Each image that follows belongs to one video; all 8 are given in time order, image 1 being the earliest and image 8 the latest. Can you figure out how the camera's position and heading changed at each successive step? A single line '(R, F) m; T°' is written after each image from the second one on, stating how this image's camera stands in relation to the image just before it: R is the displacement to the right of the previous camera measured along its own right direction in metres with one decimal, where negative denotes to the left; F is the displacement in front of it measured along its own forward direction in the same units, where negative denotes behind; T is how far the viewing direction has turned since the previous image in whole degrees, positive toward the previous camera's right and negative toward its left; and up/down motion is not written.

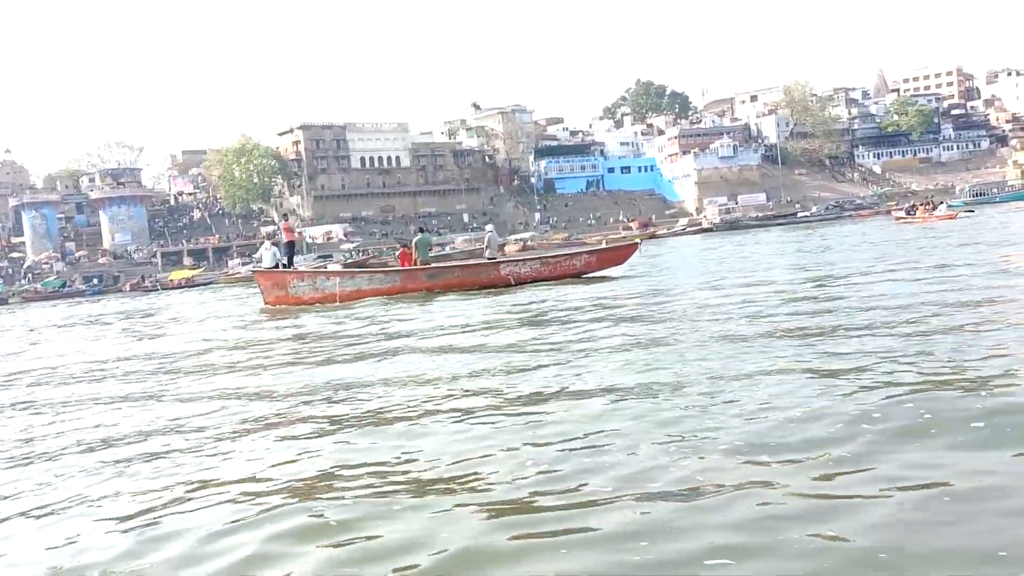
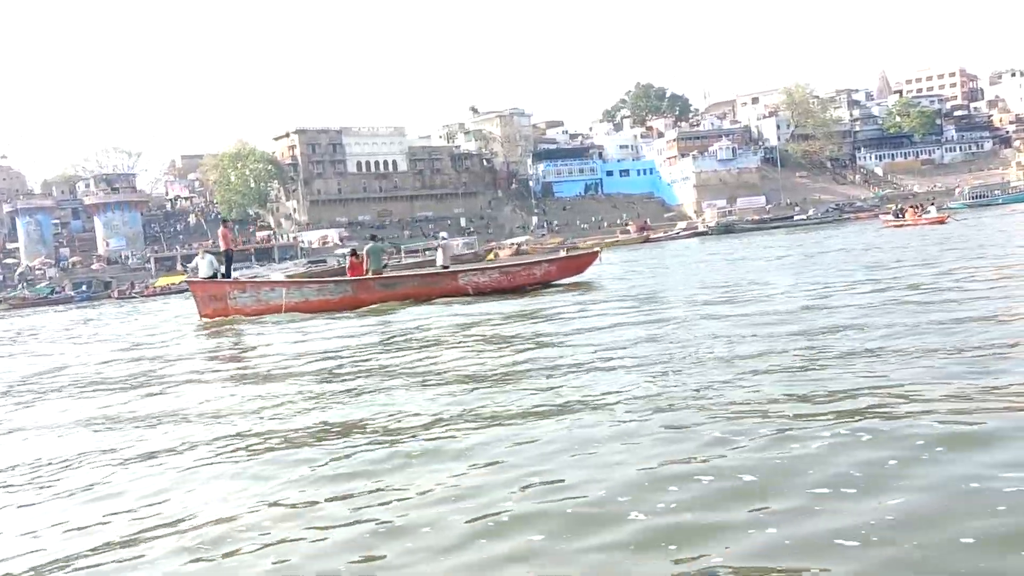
(+0.9, +0.5) m; -1°
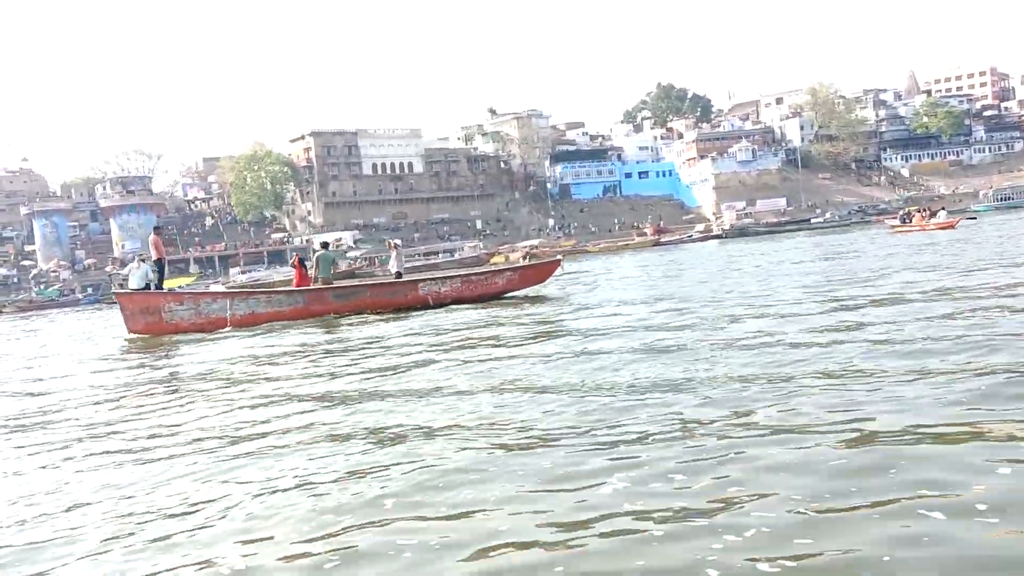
(+1.2, +0.6) m; -2°
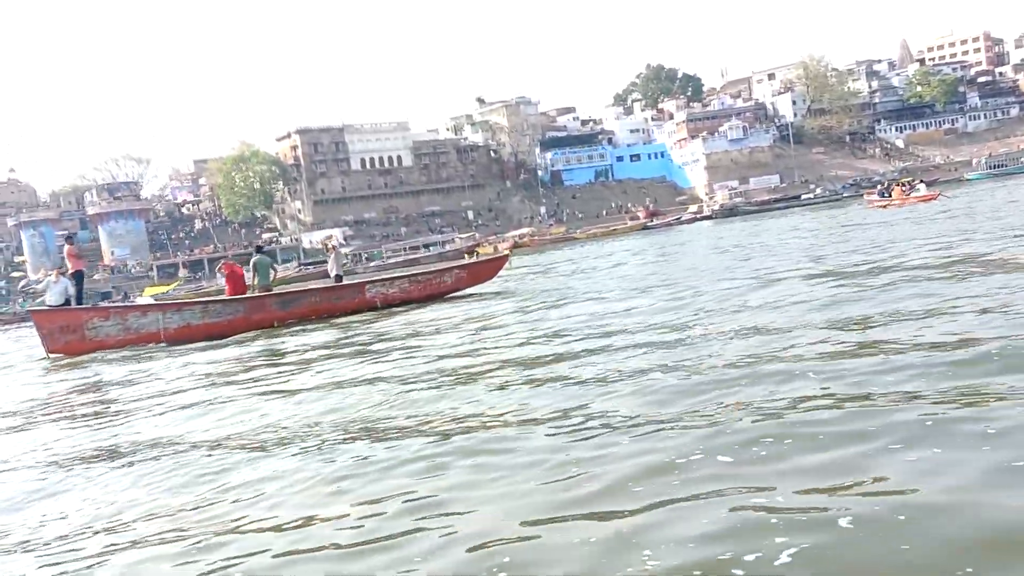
(+1.0, +0.5) m; 0°
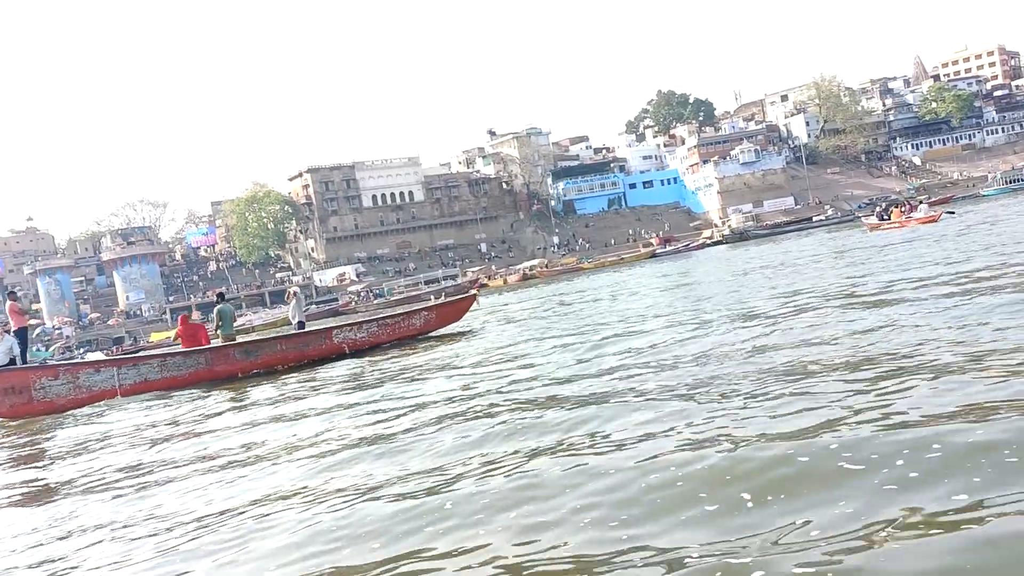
(+1.0, +0.5) m; -2°
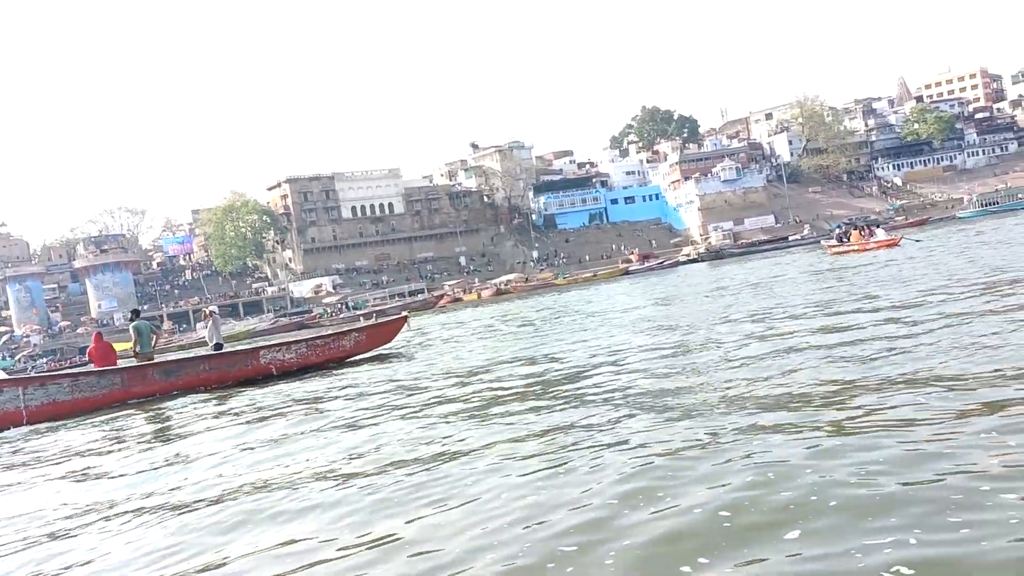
(+0.9, +0.4) m; +1°
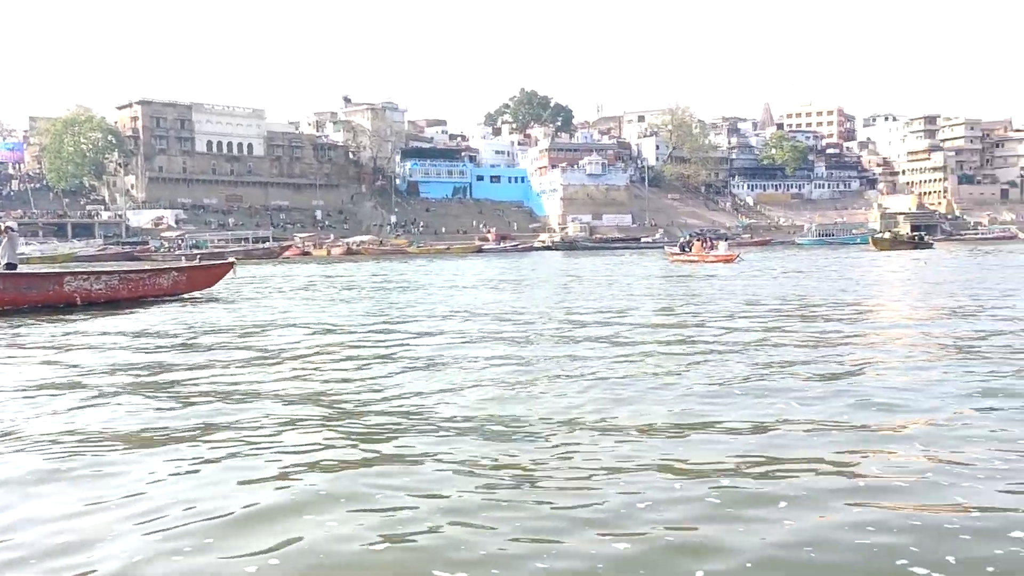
(+0.3, +0.4) m; +9°
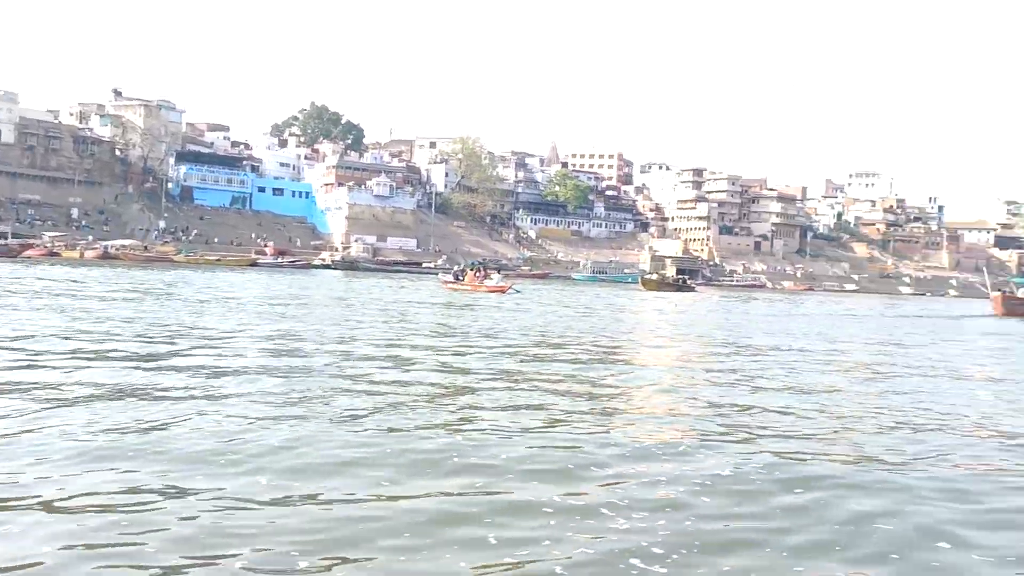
(+0.4, +0.7) m; +13°
